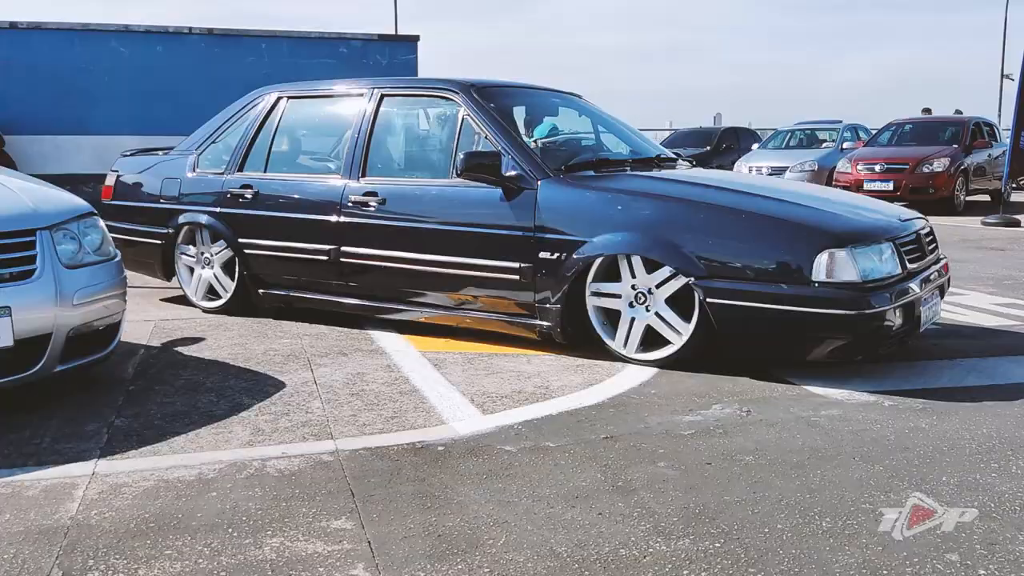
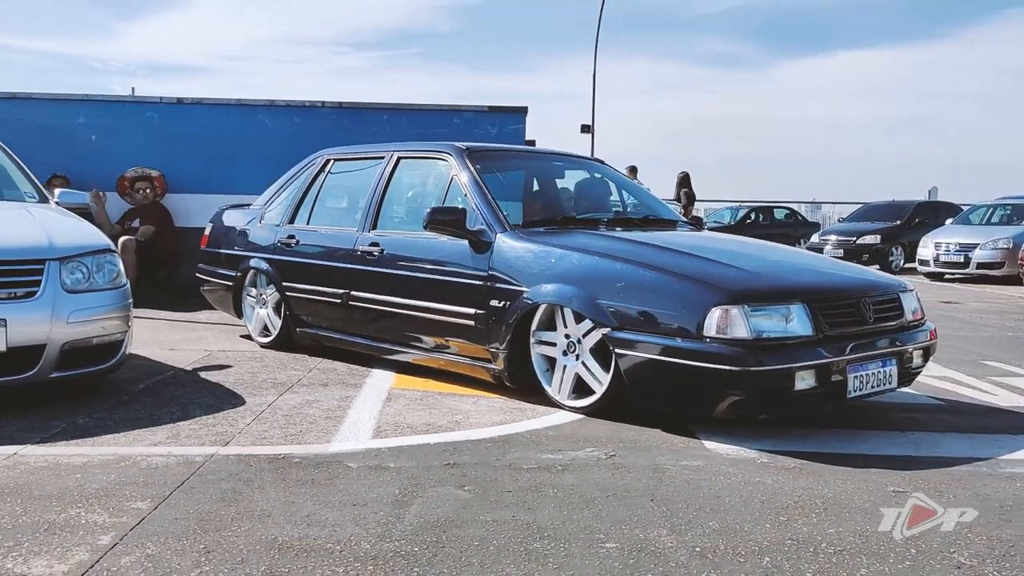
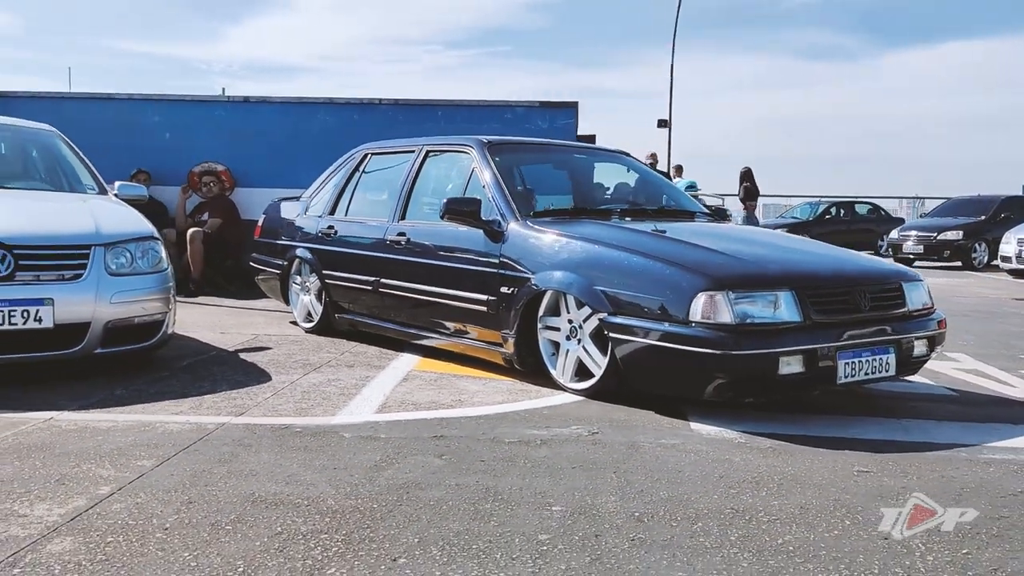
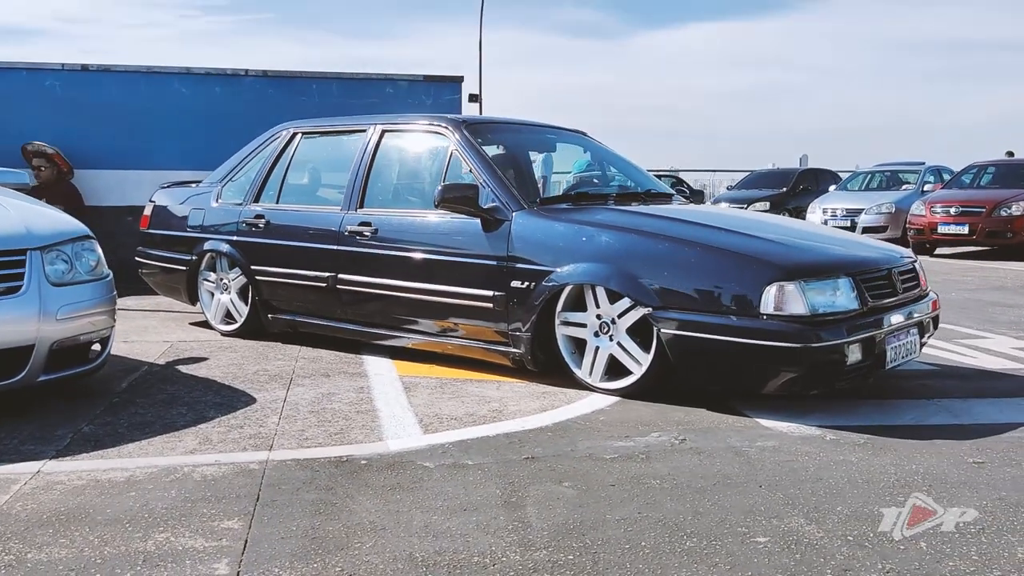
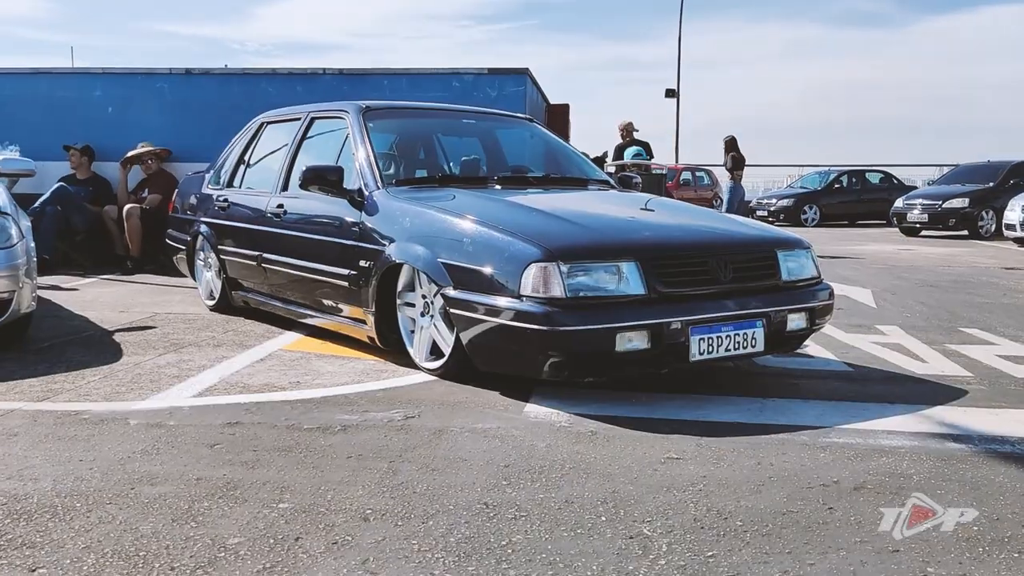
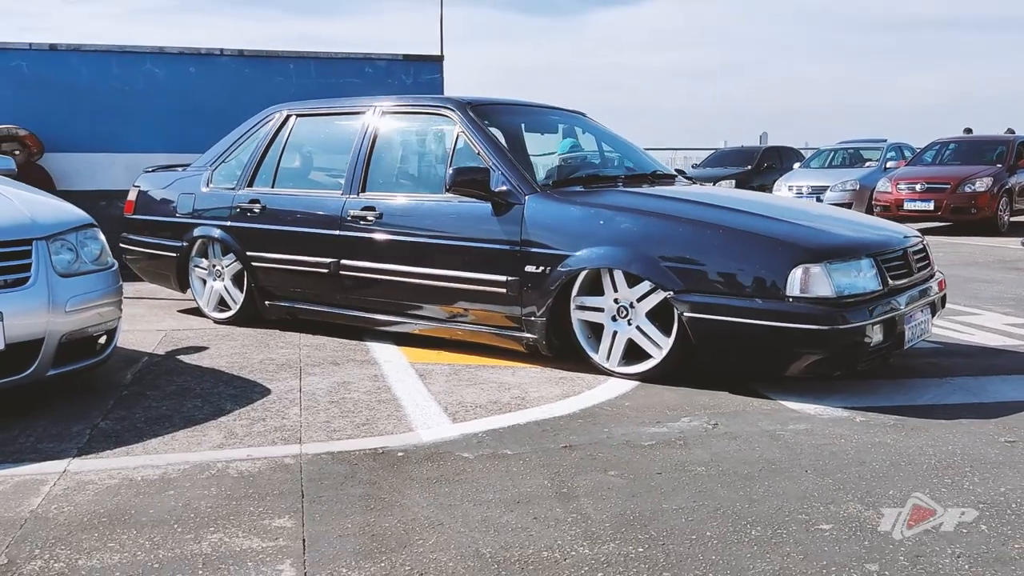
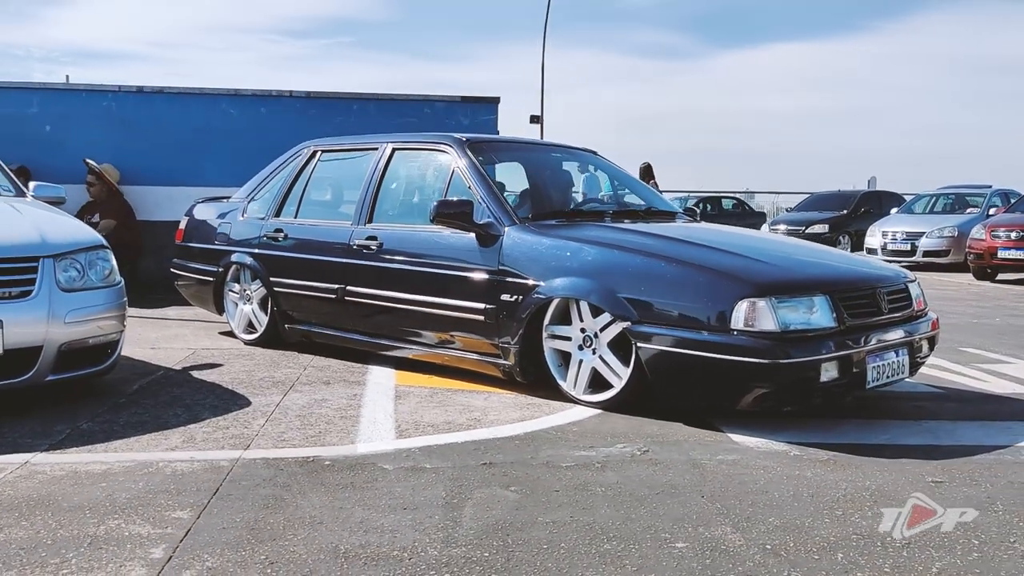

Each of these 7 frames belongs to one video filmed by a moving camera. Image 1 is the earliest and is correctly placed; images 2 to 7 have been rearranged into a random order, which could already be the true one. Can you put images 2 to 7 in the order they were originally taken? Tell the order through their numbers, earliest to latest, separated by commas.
6, 4, 7, 2, 3, 5
